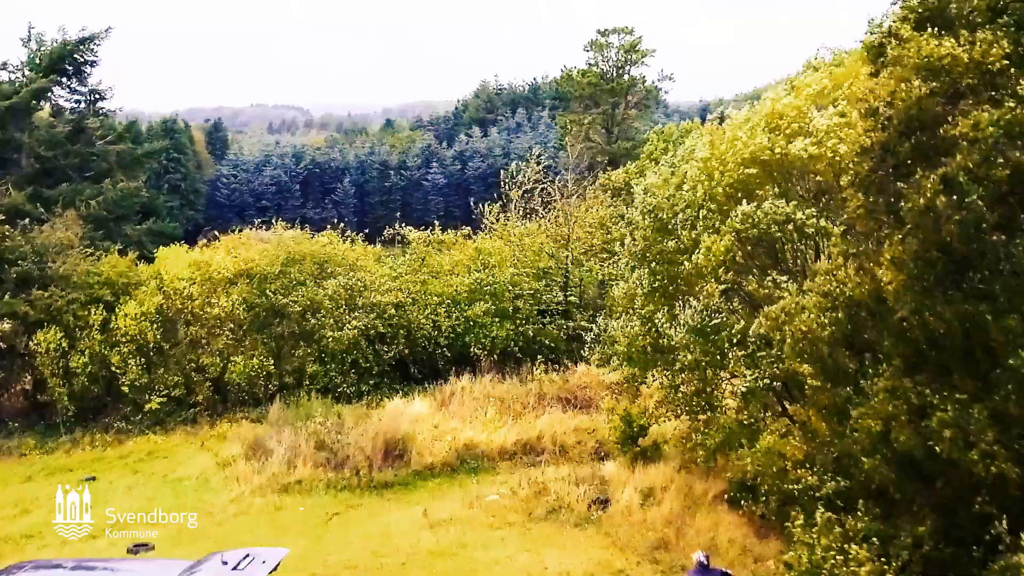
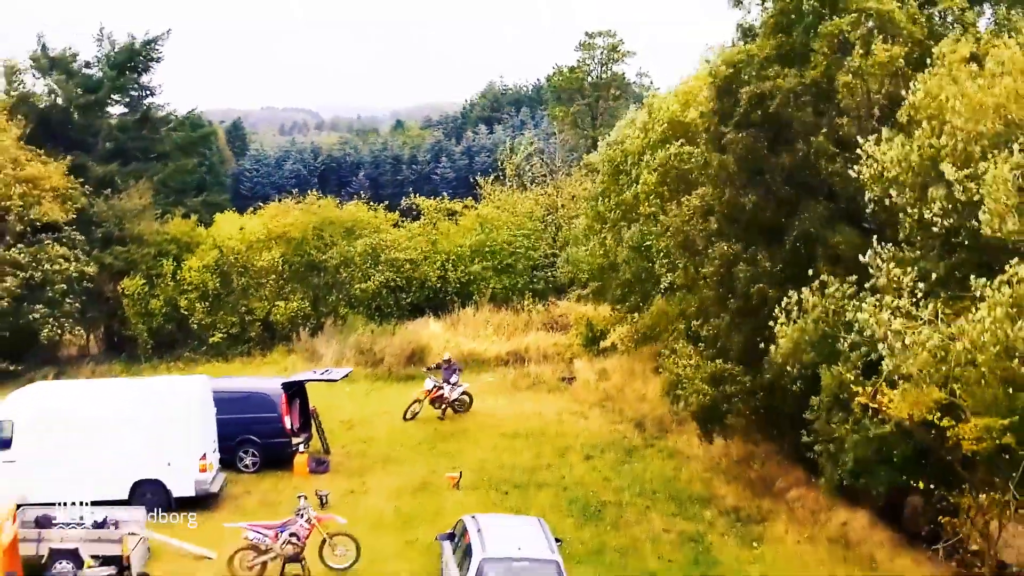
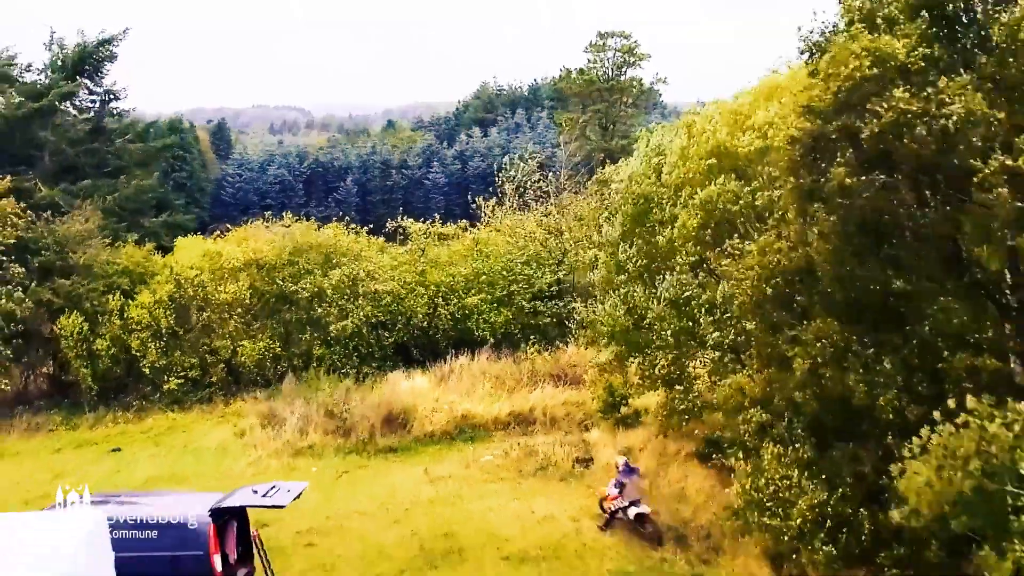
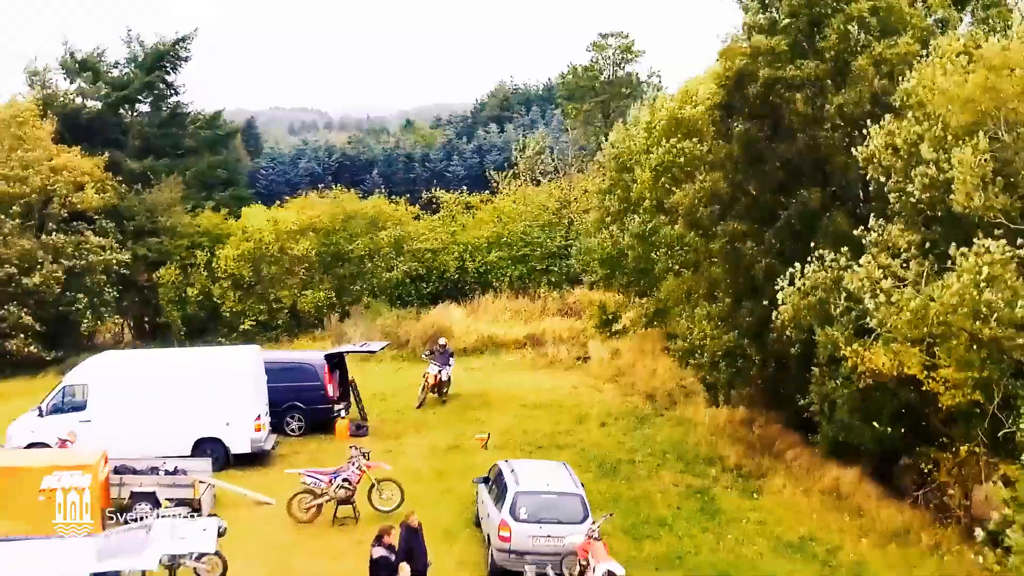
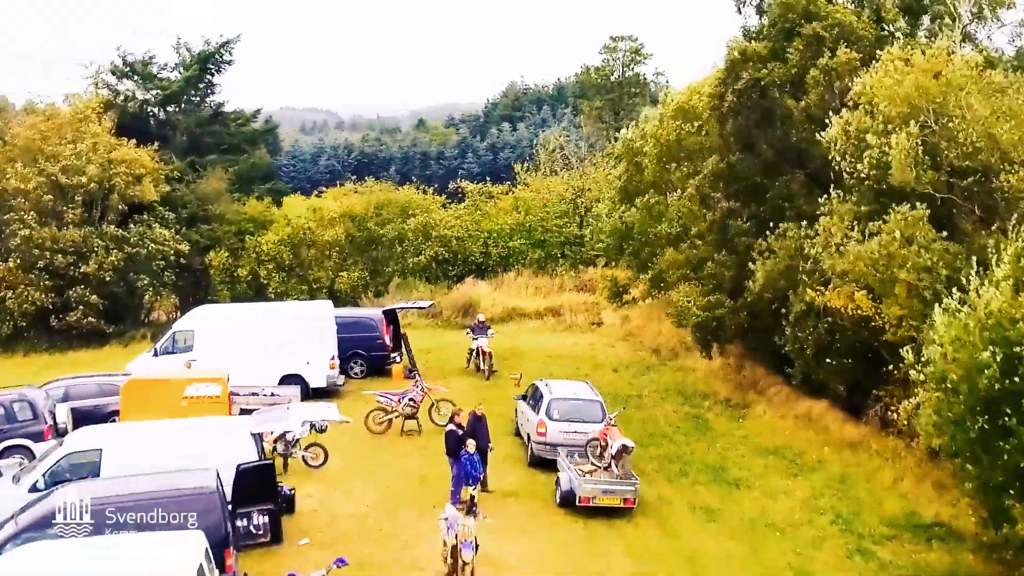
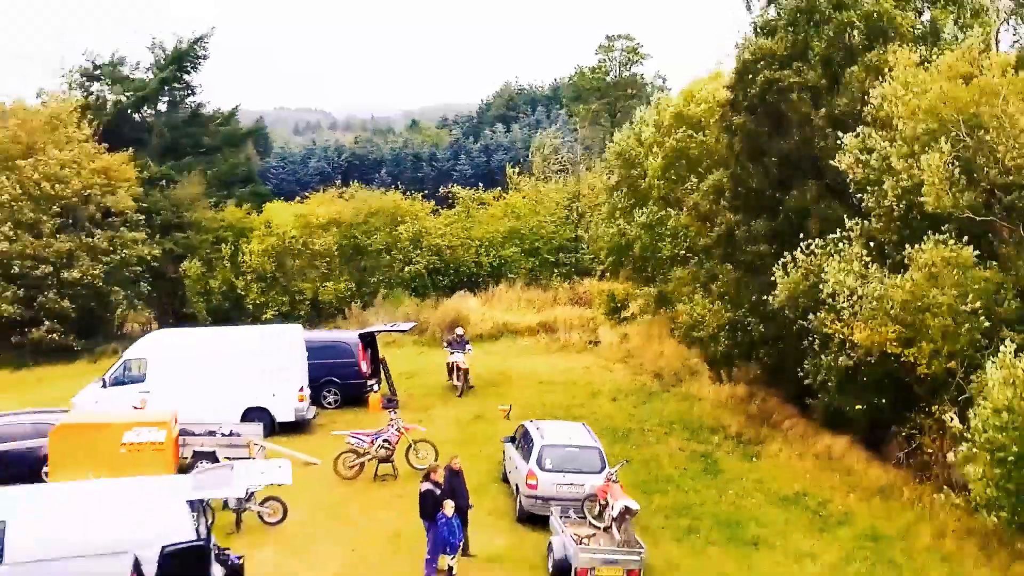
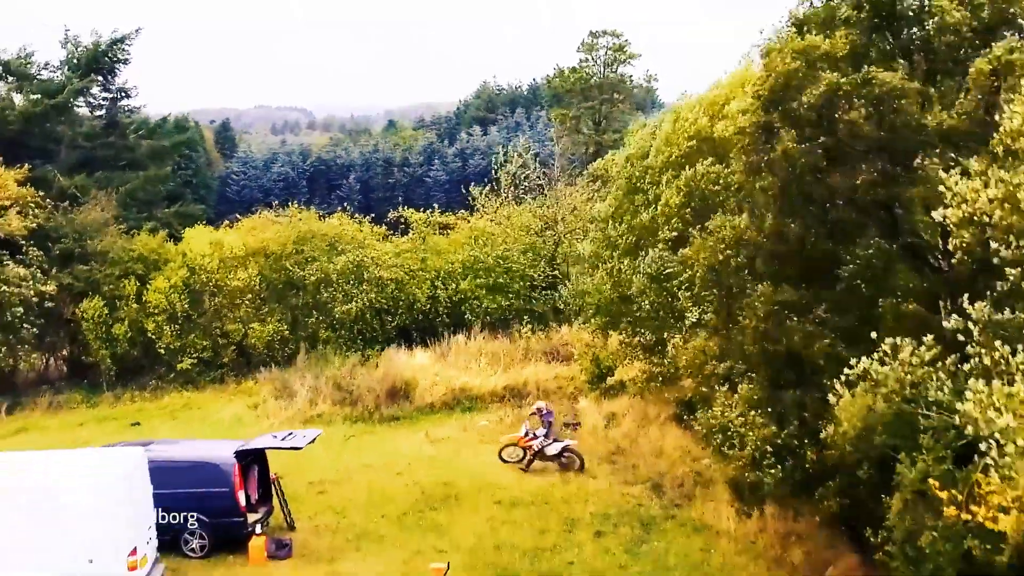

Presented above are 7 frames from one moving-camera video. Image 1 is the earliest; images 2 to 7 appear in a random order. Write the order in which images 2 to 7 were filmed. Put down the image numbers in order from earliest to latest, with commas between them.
3, 7, 2, 4, 6, 5
